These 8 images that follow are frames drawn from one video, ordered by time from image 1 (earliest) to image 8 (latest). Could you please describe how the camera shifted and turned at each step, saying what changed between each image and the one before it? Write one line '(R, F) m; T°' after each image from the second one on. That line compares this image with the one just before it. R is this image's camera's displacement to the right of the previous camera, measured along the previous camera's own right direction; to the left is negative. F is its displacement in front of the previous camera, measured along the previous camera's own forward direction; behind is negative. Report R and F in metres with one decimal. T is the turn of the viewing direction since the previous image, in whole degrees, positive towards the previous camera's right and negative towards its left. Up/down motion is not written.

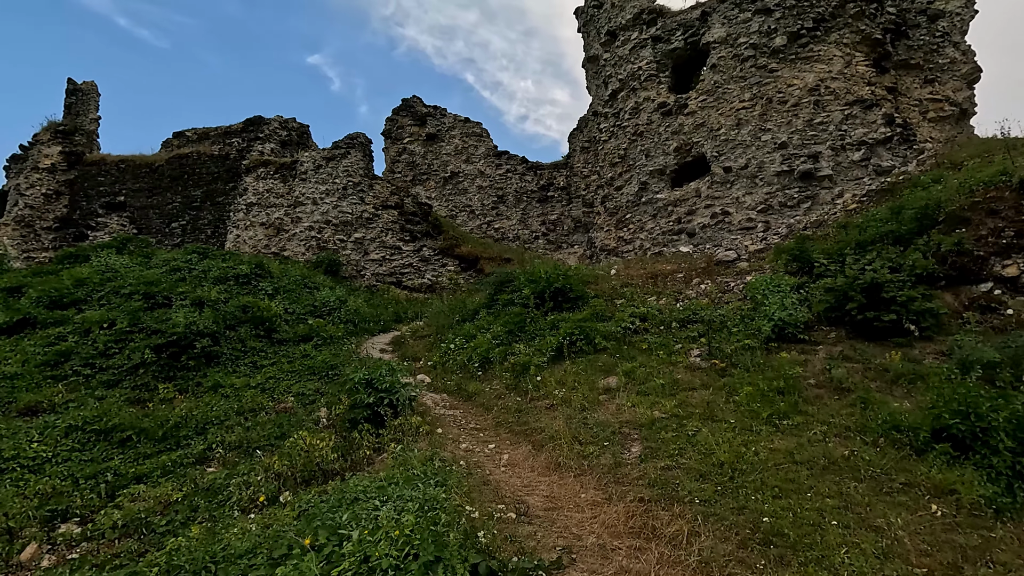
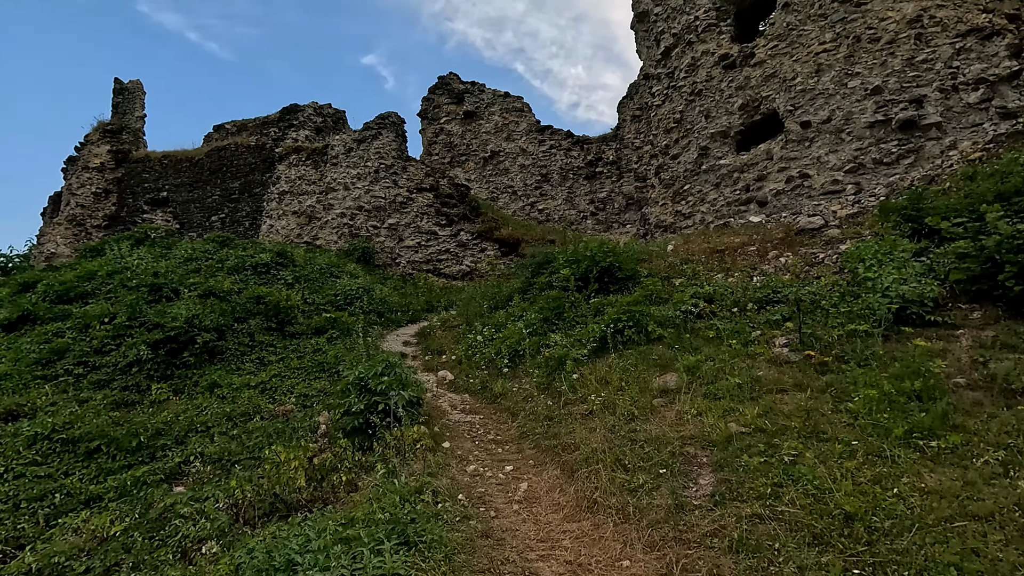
(+0.3, +1.3) m; -6°
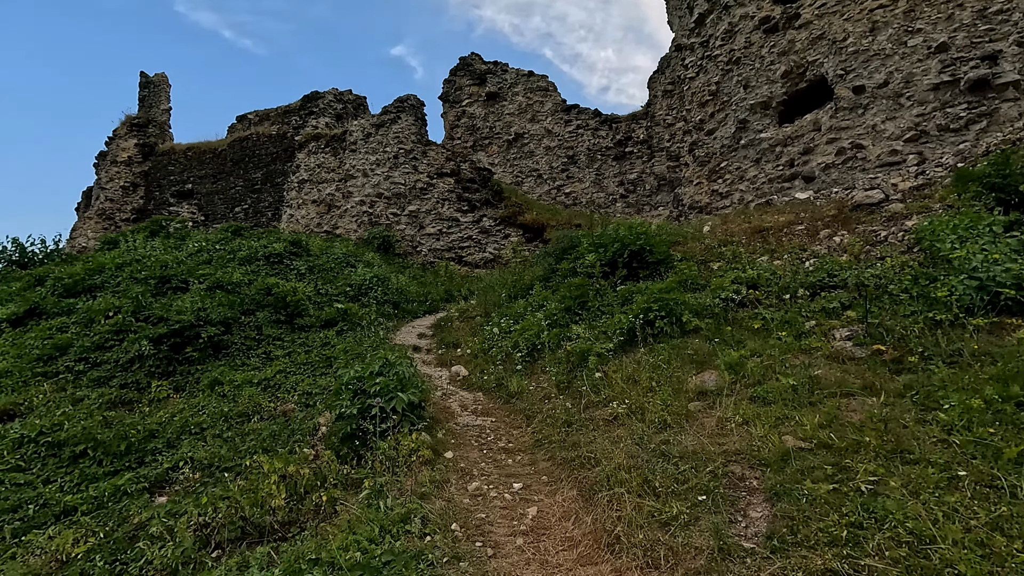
(+0.2, +0.6) m; -3°
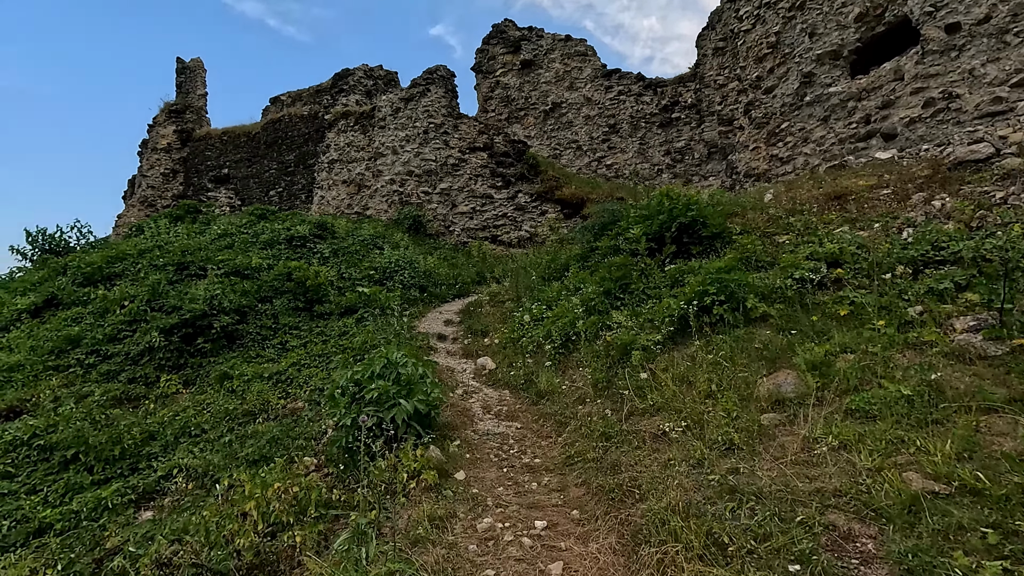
(+0.1, +0.8) m; -5°
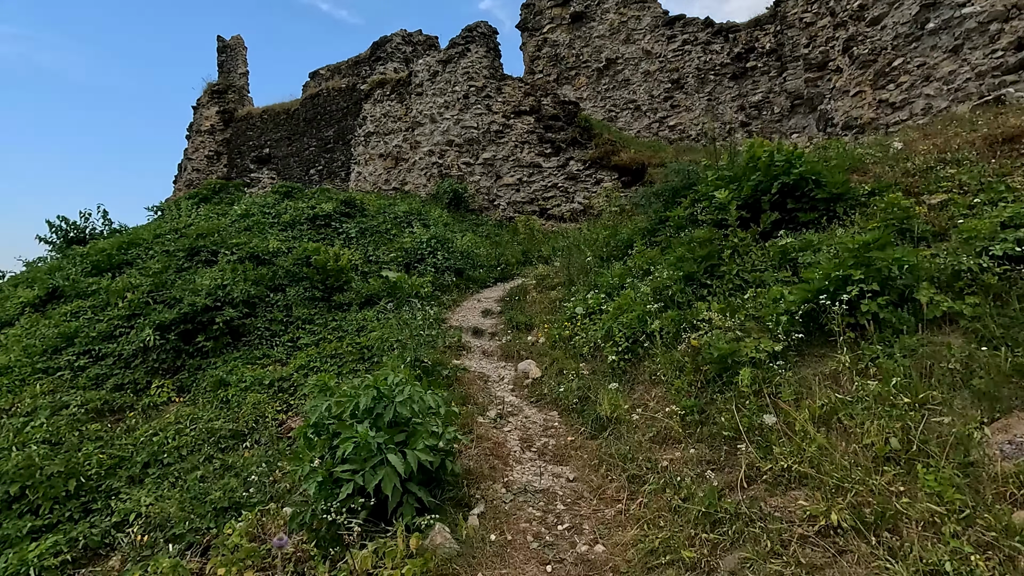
(0.0, +1.3) m; -6°
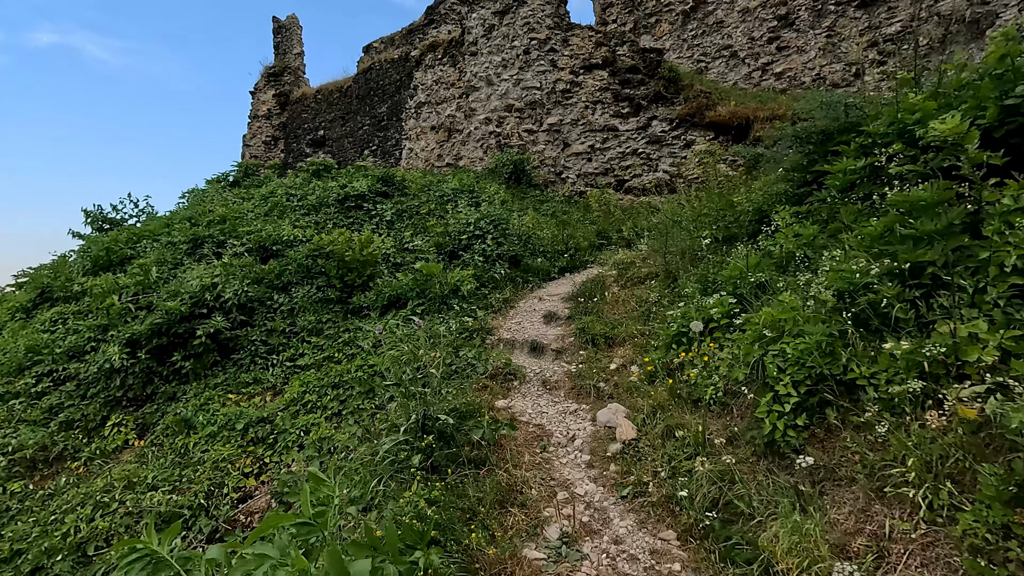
(0.0, +1.7) m; -8°
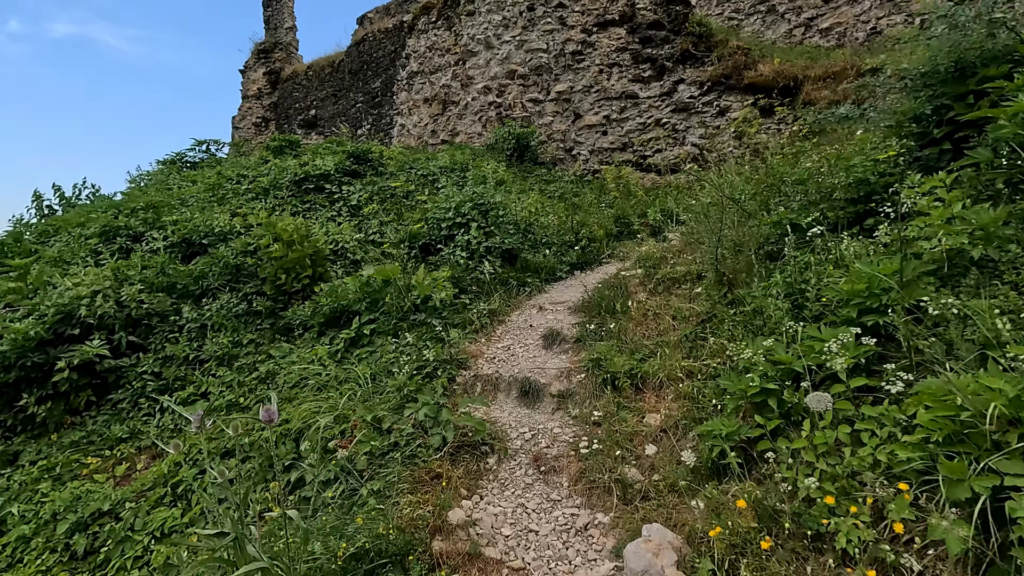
(+0.2, +1.3) m; -2°
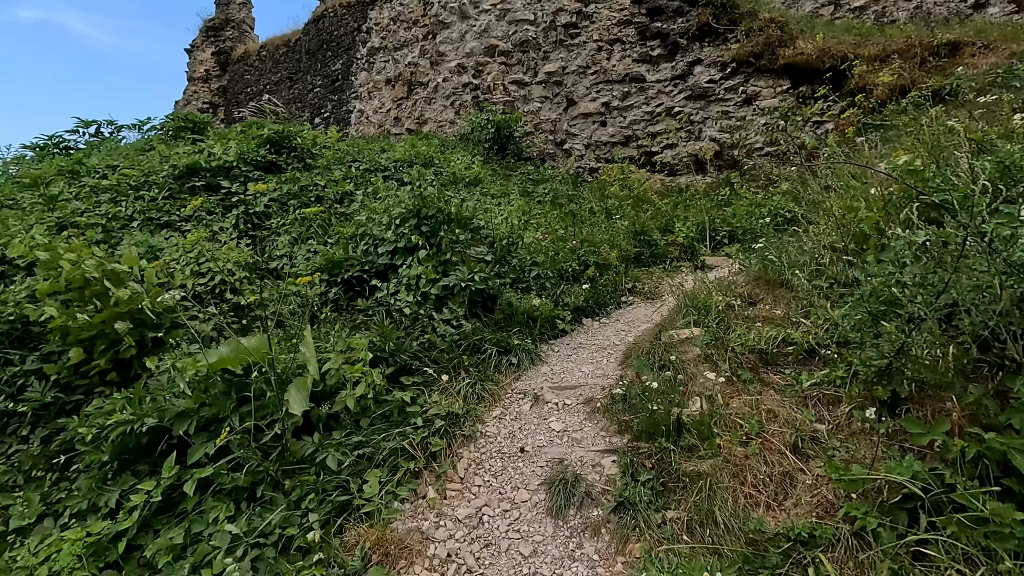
(0.0, +1.6) m; +2°
